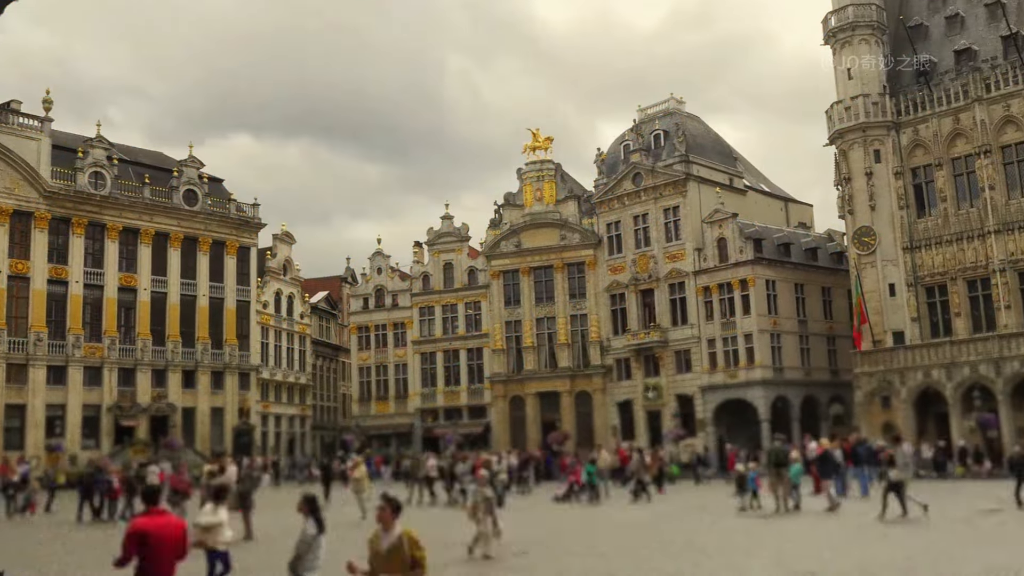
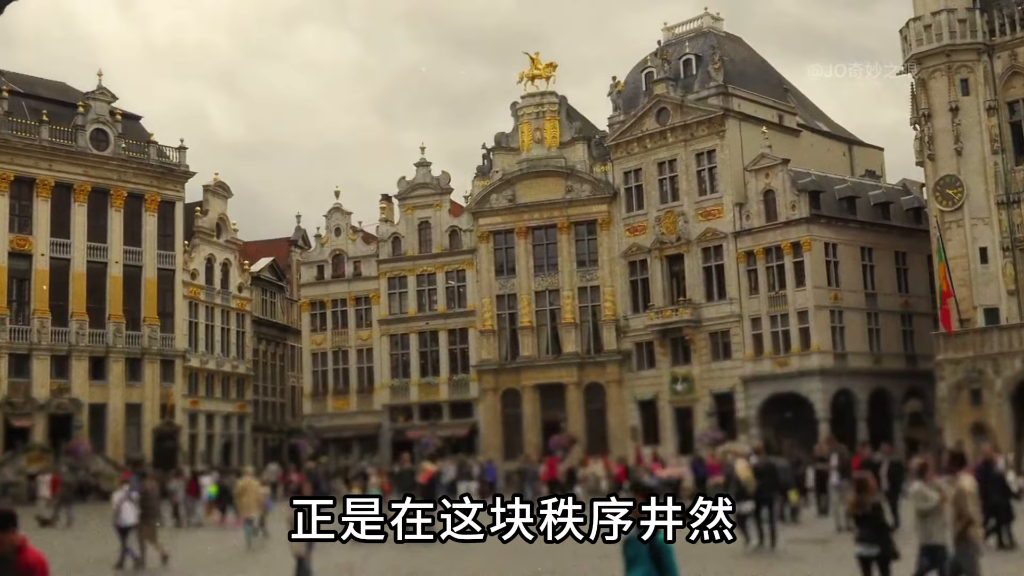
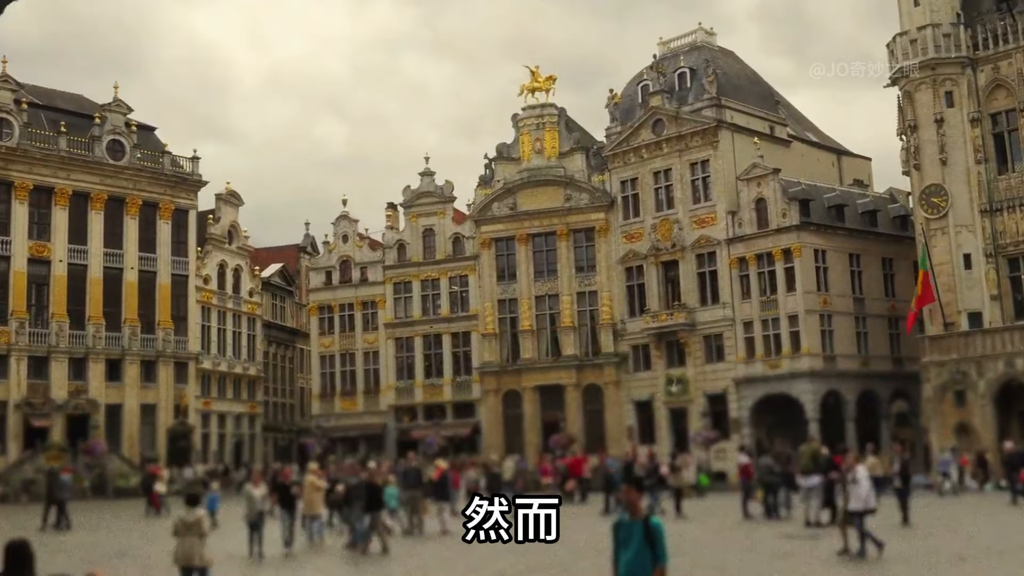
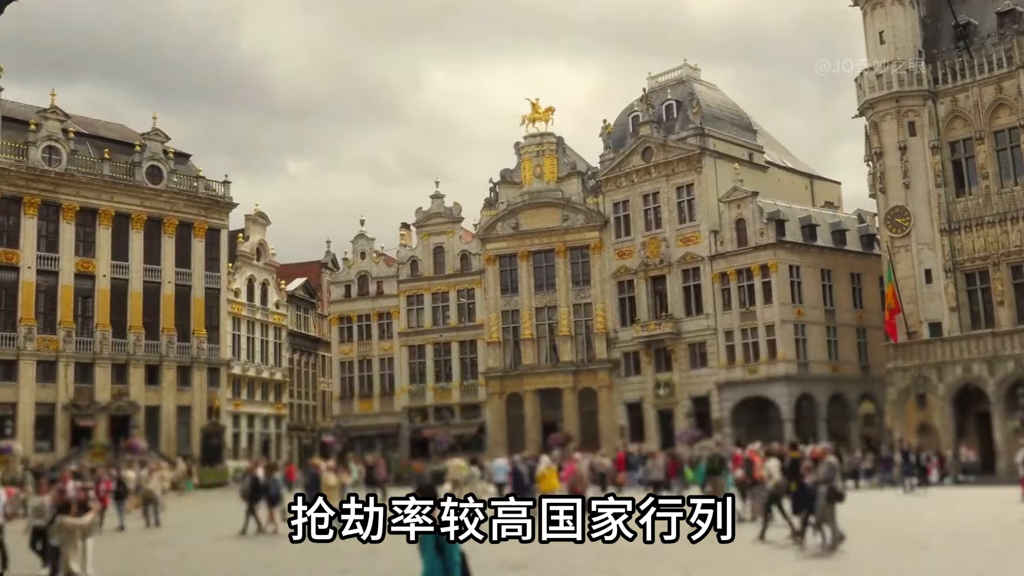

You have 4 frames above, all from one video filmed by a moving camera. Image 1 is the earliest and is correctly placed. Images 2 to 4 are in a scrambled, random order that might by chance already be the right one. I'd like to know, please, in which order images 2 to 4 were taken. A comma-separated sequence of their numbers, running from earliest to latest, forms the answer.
4, 3, 2
